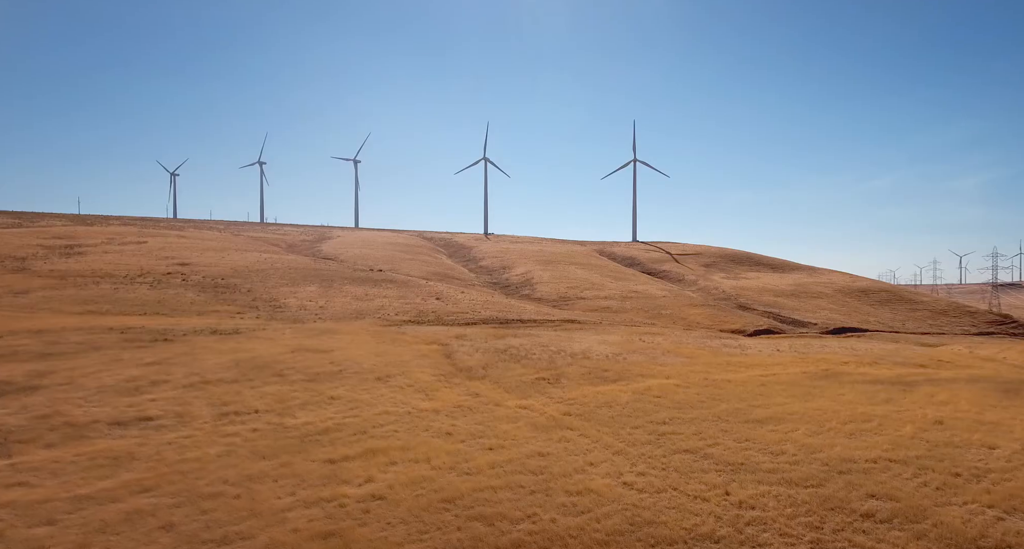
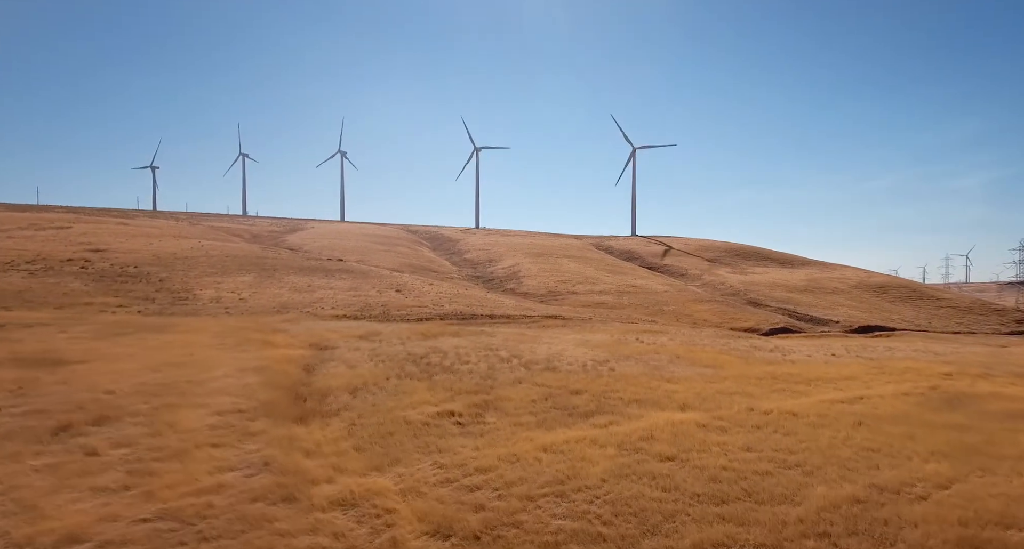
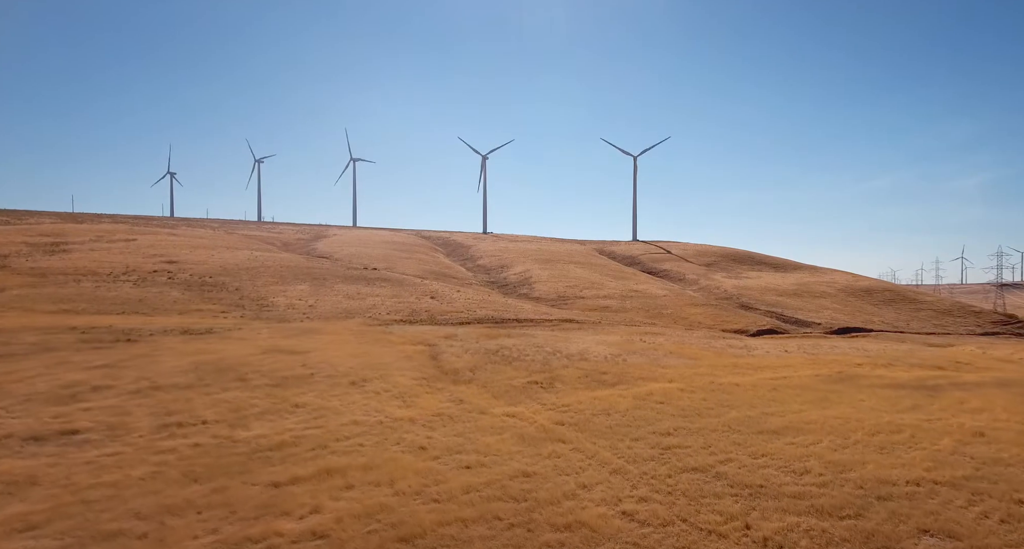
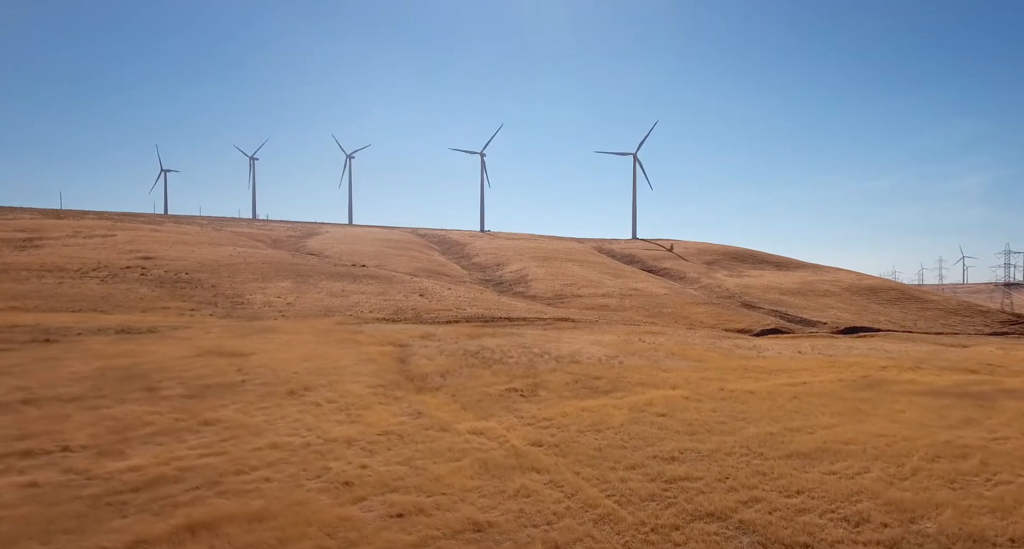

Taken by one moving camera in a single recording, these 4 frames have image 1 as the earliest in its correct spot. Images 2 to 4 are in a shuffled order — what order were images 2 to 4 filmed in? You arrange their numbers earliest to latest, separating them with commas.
3, 4, 2
